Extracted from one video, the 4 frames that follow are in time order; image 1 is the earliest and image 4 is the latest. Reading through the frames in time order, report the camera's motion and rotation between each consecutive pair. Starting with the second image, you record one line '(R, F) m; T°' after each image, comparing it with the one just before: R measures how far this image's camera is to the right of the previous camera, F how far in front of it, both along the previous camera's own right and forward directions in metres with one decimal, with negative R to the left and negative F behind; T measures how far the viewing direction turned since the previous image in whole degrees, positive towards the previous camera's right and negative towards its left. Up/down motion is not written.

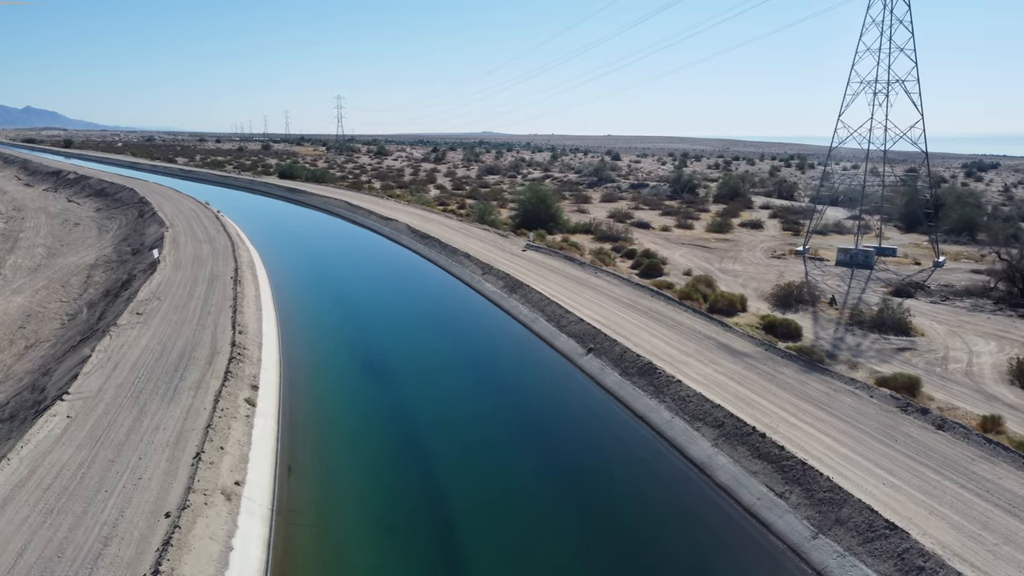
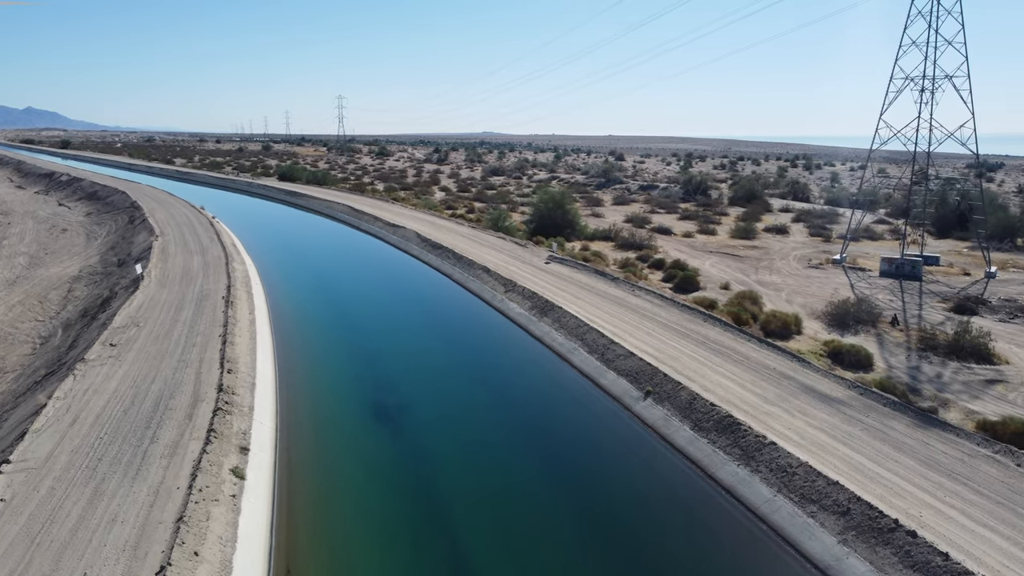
(-1.0, +2.9) m; 0°
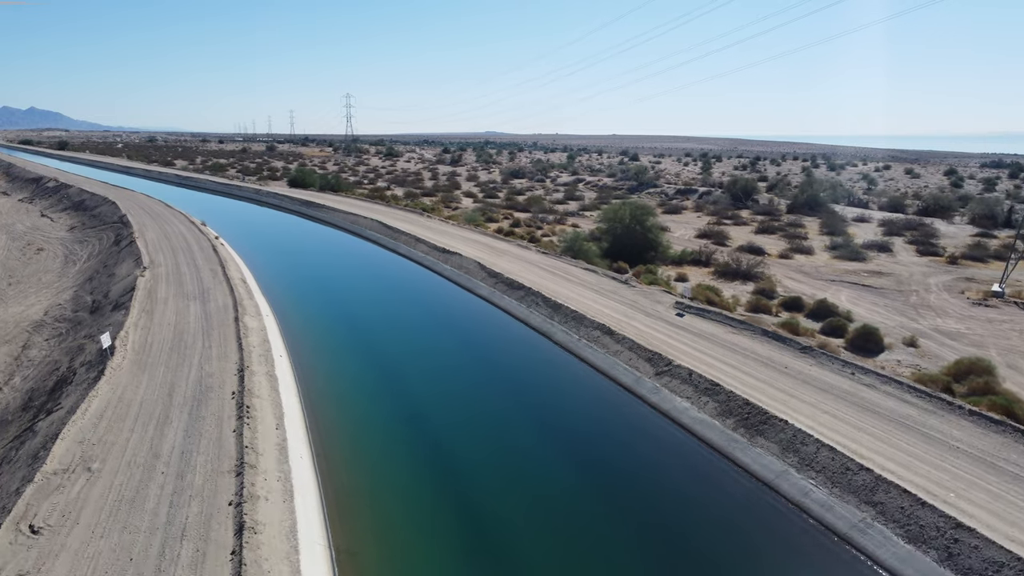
(-3.9, +8.0) m; 0°
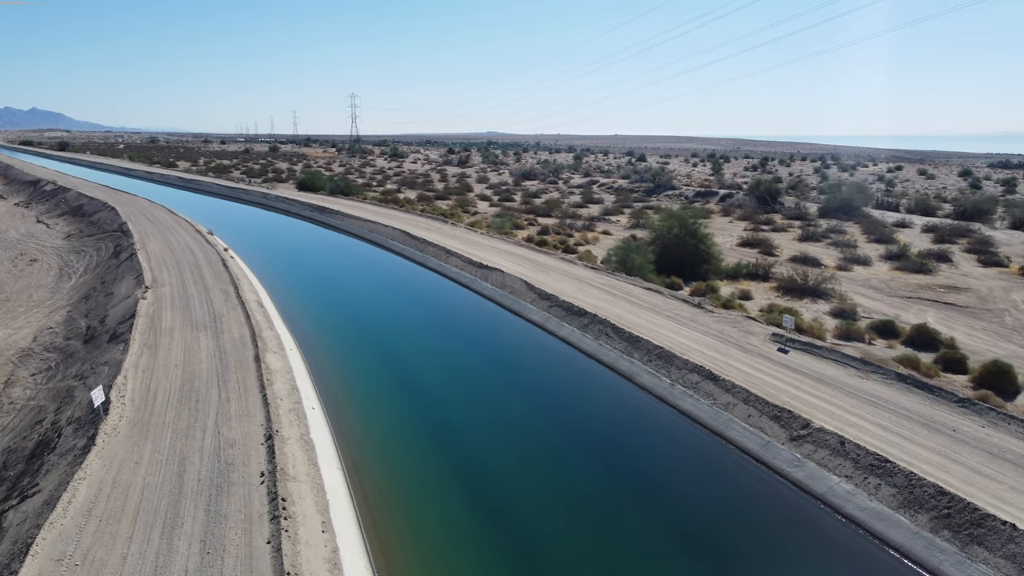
(-2.0, +3.3) m; 0°
